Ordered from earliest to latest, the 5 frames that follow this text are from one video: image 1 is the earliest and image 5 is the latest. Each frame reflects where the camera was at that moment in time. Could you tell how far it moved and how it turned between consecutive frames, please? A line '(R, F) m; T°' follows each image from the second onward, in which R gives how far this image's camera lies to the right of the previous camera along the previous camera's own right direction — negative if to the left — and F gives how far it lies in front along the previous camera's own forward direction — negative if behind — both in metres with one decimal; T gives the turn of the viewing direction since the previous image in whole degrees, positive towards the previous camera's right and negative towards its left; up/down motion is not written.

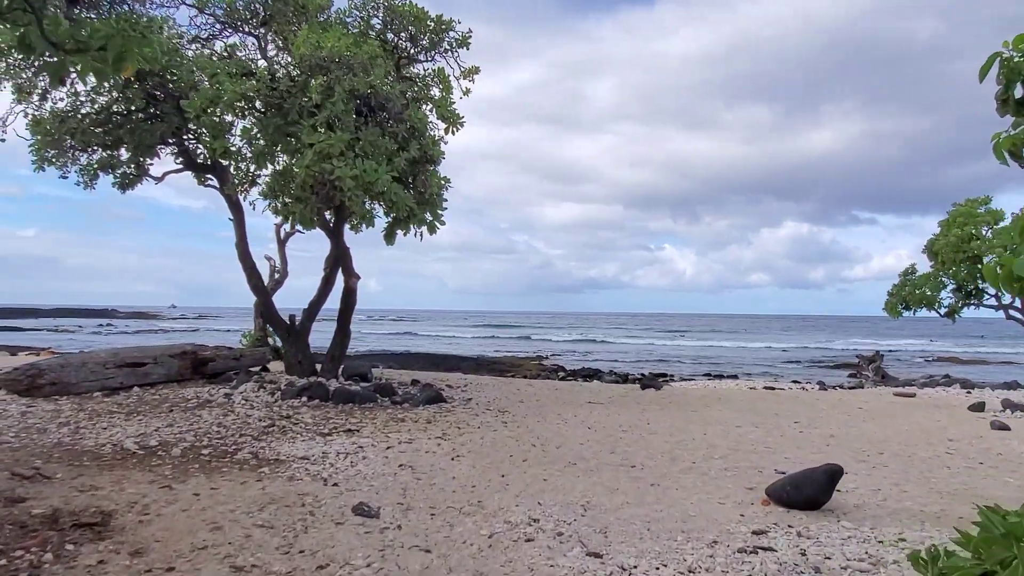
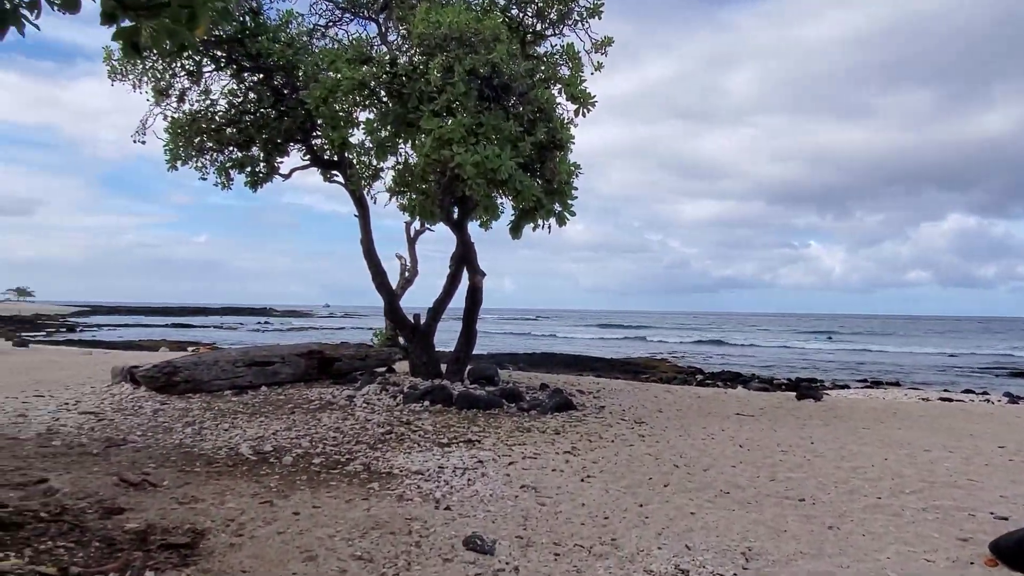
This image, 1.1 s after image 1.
(0.0, +0.8) m; -10°
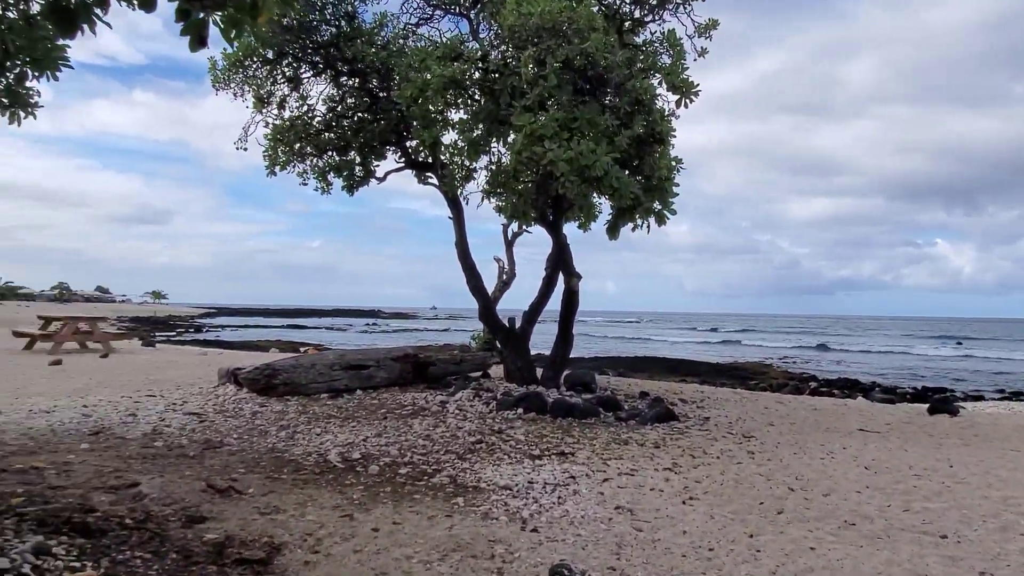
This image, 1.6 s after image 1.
(+0.1, +0.4) m; -8°
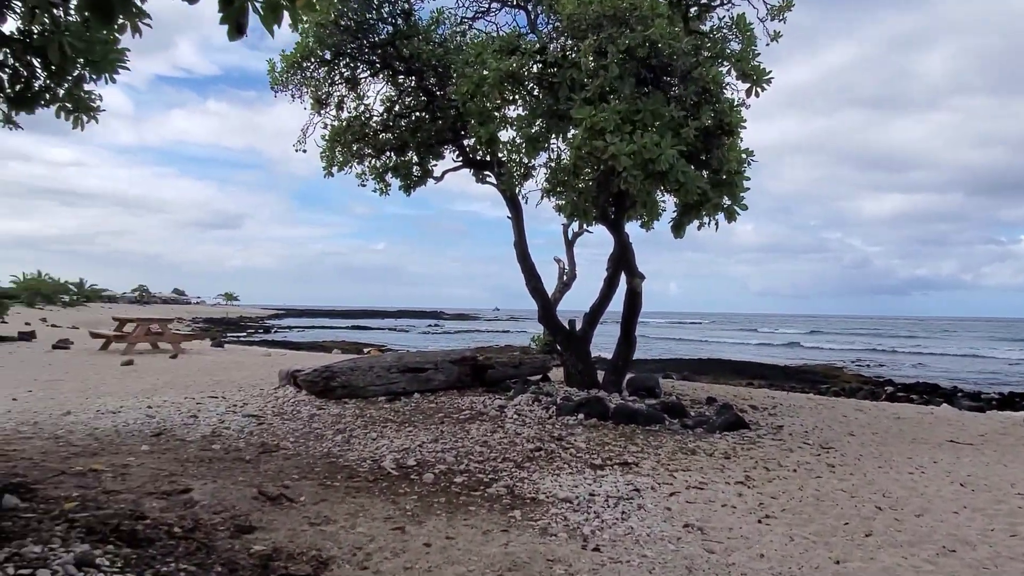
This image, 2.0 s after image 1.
(0.0, +0.3) m; -5°
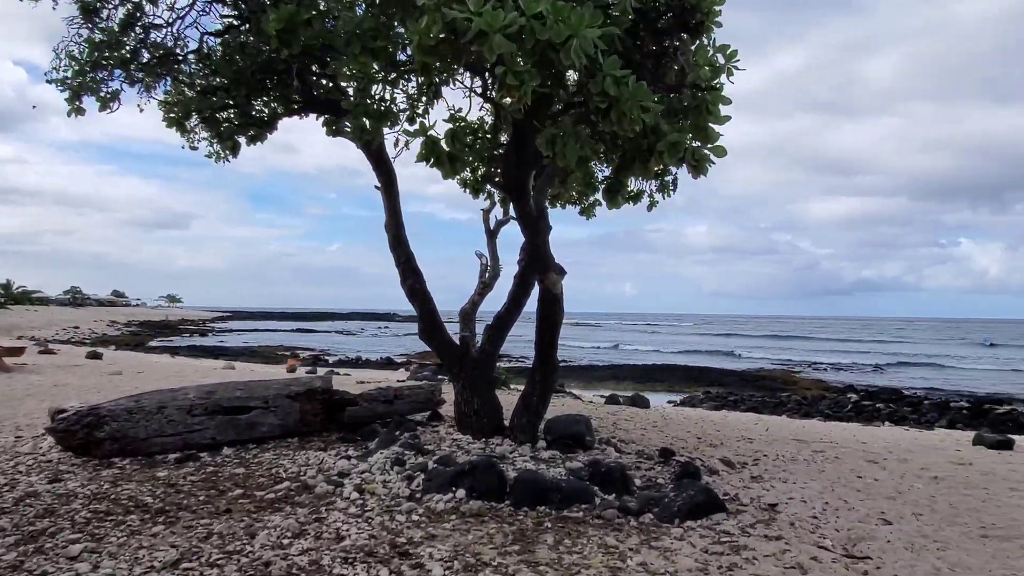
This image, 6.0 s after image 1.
(+0.8, +2.9) m; +3°
